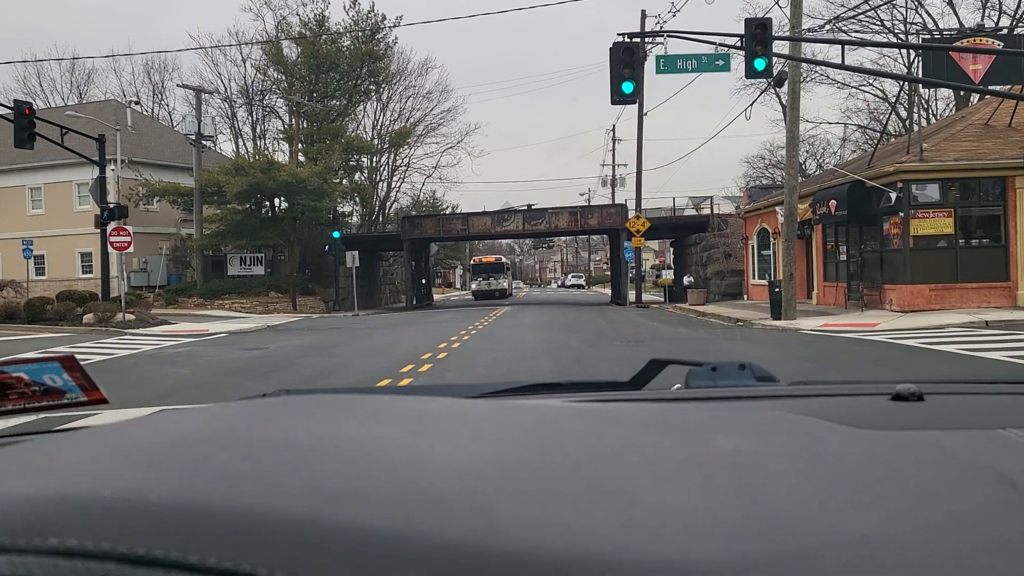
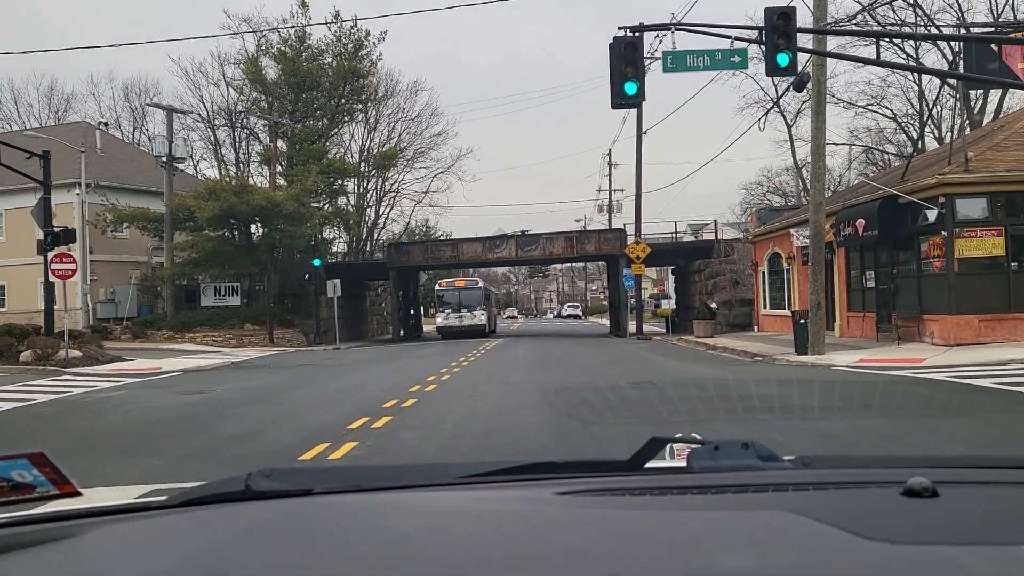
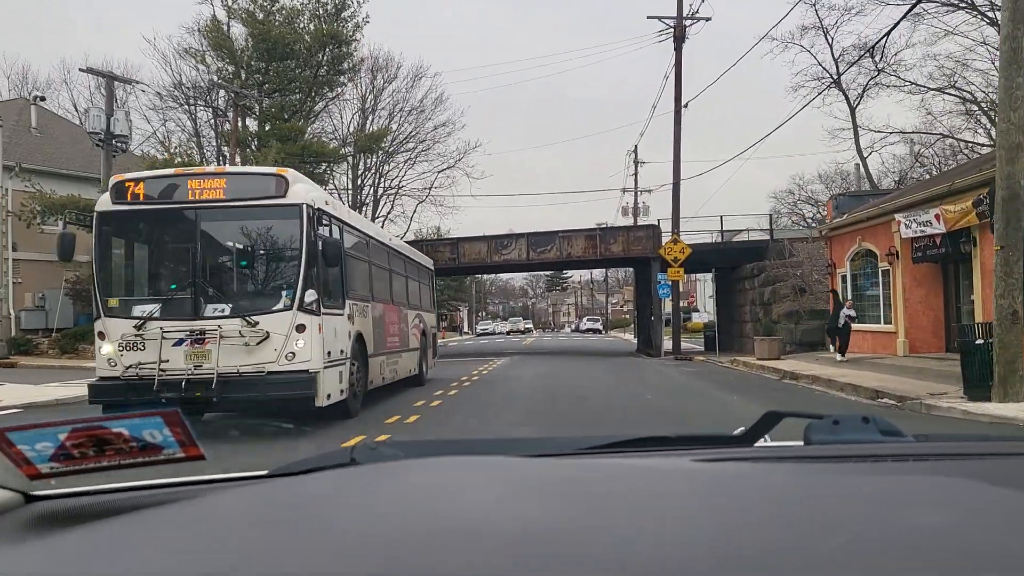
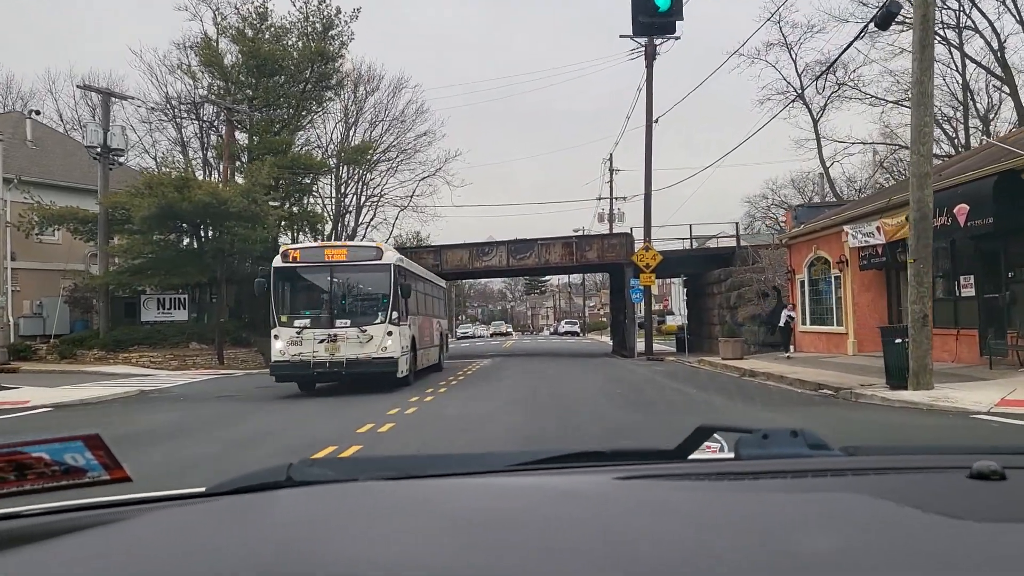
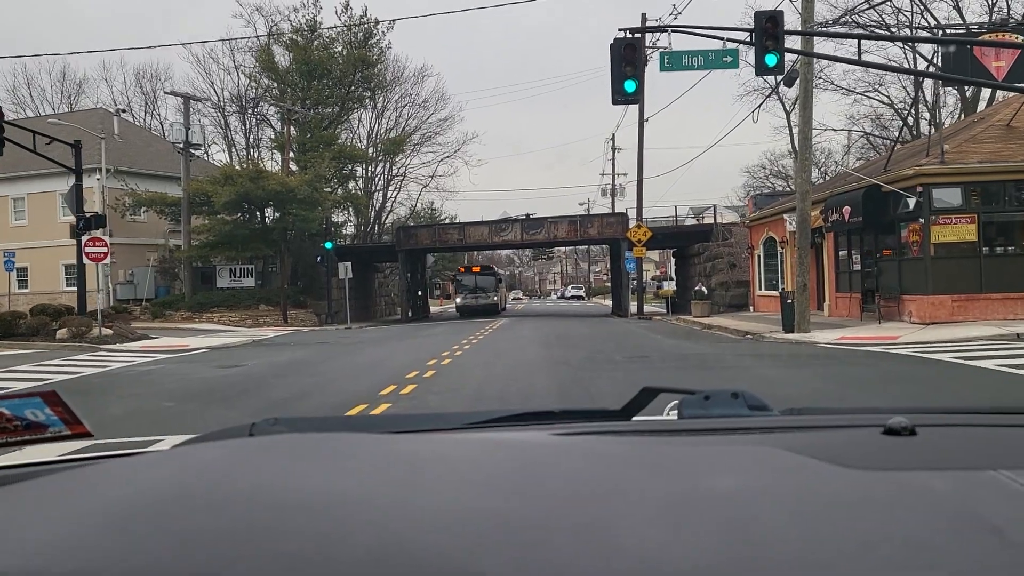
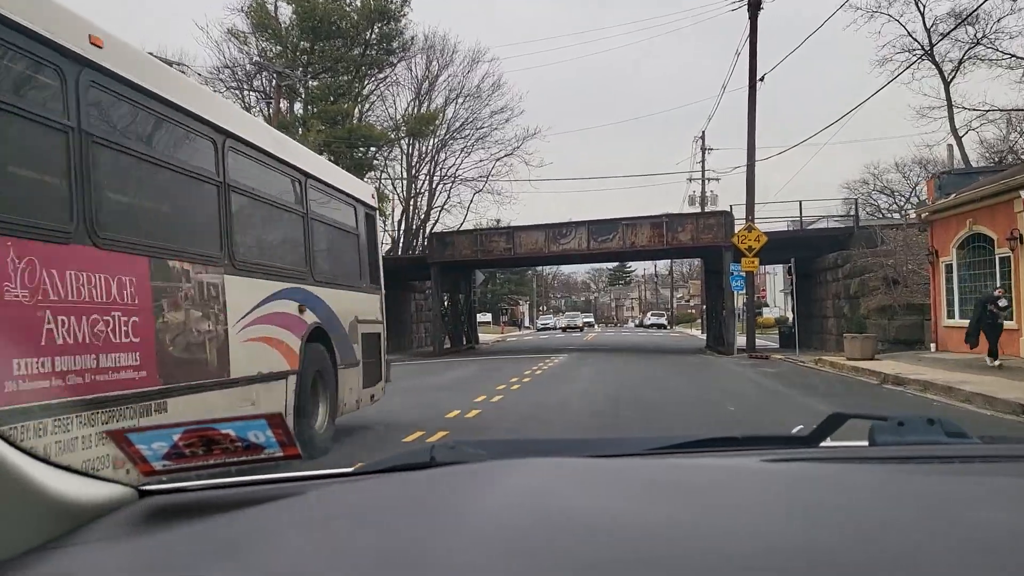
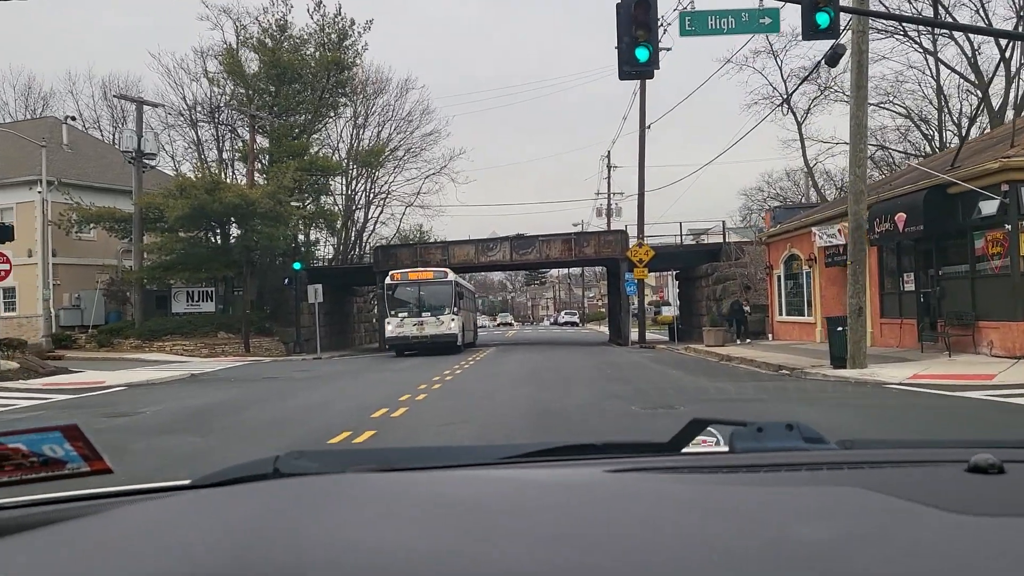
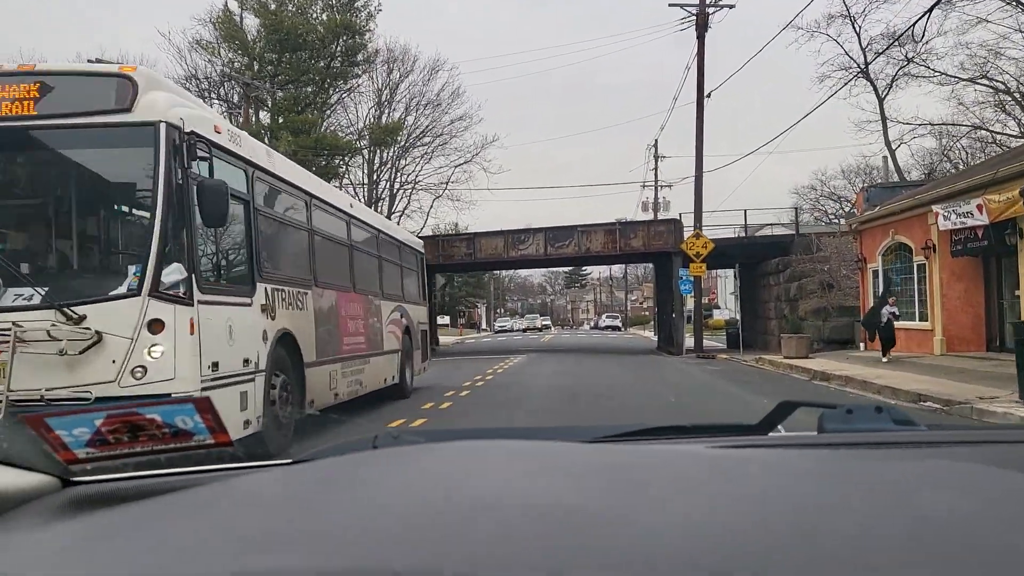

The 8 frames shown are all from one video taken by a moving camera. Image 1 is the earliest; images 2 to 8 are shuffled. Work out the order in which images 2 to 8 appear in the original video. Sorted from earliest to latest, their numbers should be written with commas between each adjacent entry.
5, 2, 7, 4, 3, 8, 6
